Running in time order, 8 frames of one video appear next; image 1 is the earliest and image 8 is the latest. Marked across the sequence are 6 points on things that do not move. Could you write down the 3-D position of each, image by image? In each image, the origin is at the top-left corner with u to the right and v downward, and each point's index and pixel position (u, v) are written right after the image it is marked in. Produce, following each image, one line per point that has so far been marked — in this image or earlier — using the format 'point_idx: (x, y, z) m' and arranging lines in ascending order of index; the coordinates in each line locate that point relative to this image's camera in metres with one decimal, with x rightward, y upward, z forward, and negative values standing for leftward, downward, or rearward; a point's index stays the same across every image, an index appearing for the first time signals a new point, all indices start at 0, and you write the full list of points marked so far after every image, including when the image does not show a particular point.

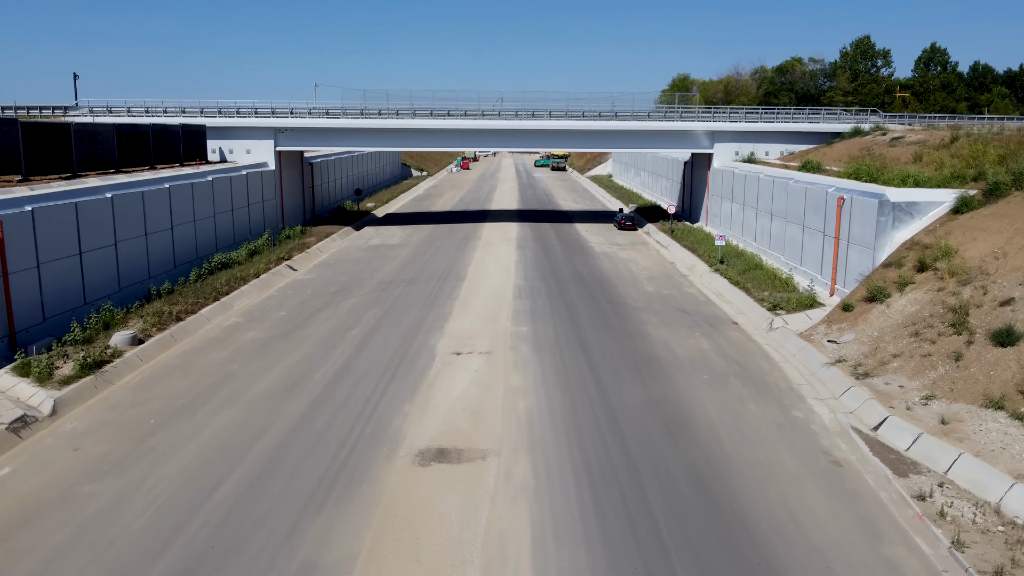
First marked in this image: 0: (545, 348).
0: (+0.9, -1.7, +18.4) m
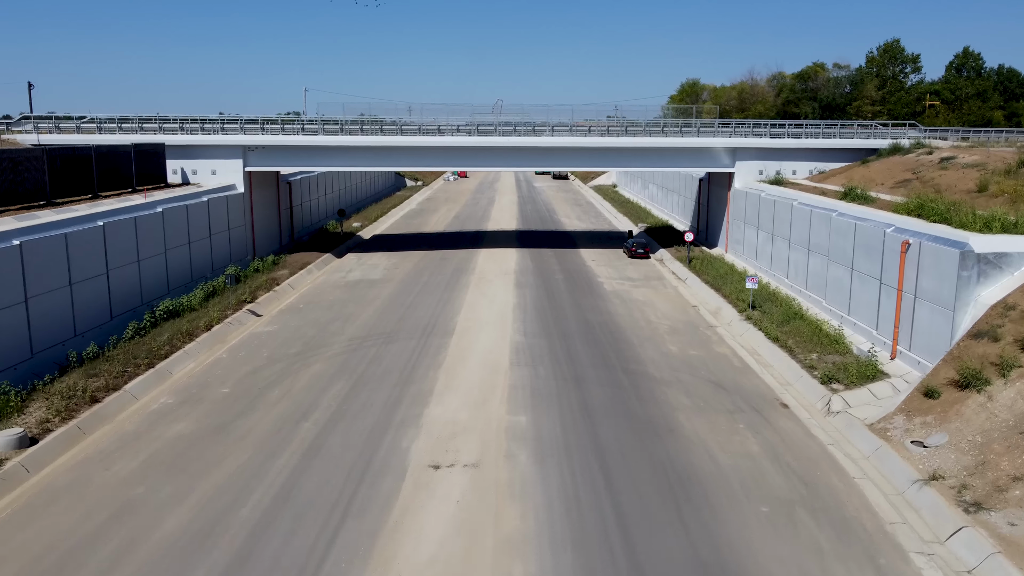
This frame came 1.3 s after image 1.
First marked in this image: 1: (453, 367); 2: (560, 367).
0: (+0.8, -3.5, +14.3) m
1: (-1.7, -2.3, +19.5) m
2: (+1.4, -2.3, +19.5) m
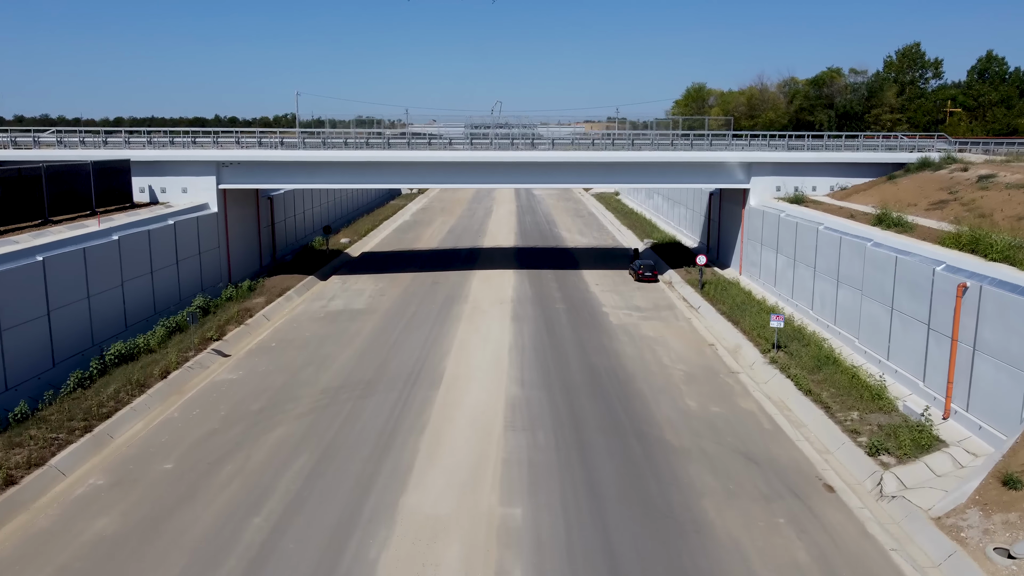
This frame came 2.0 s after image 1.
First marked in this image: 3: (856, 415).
0: (+0.6, -4.8, +11.6) m
1: (-1.8, -3.6, +16.8) m
2: (+1.3, -3.6, +16.8) m
3: (+9.0, -3.3, +17.7) m
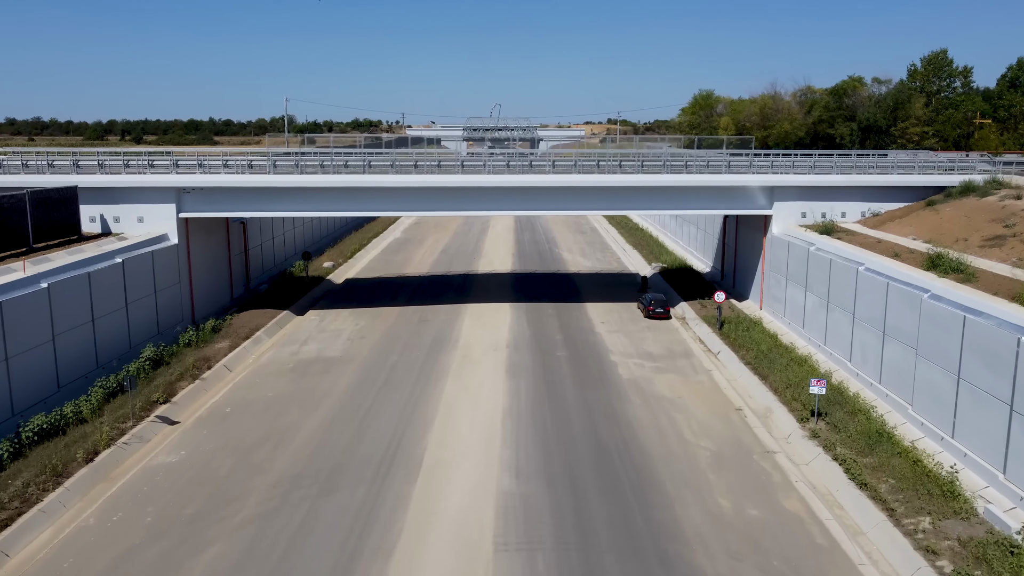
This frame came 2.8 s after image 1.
0: (+0.5, -6.5, +8.3) m
1: (-2.0, -5.2, +13.4) m
2: (+1.1, -5.2, +13.5) m
3: (+8.8, -4.9, +14.3) m
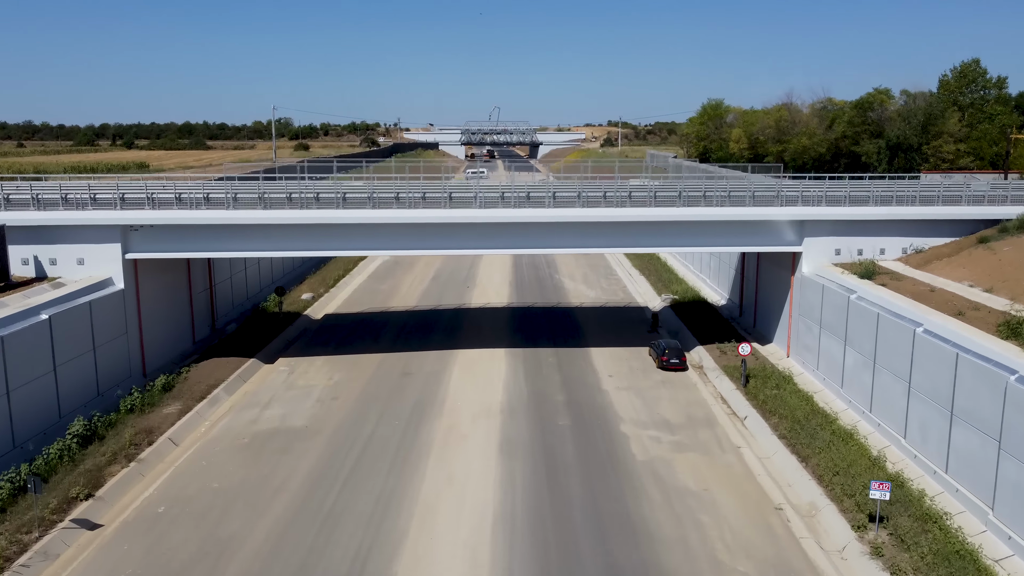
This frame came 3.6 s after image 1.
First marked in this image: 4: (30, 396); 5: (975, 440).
0: (+0.3, -8.3, +4.7) m
1: (-2.2, -7.1, +9.9) m
2: (+0.9, -7.1, +10.0) m
3: (+8.6, -6.8, +10.8) m
4: (-14.0, -3.1, +19.6) m
5: (+11.3, -3.7, +16.6) m
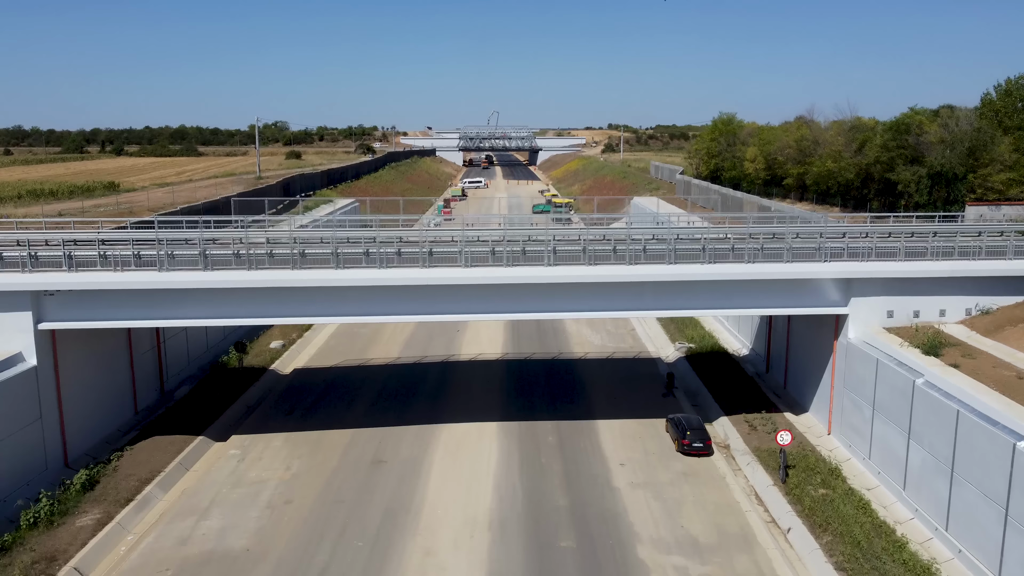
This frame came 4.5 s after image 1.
0: (+0.1, -10.6, +0.6) m
1: (-2.4, -9.4, +5.8) m
2: (+0.7, -9.3, +5.8) m
3: (+8.4, -9.0, +6.7) m
4: (-14.2, -5.4, +15.4) m
5: (+11.1, -6.0, +12.4) m
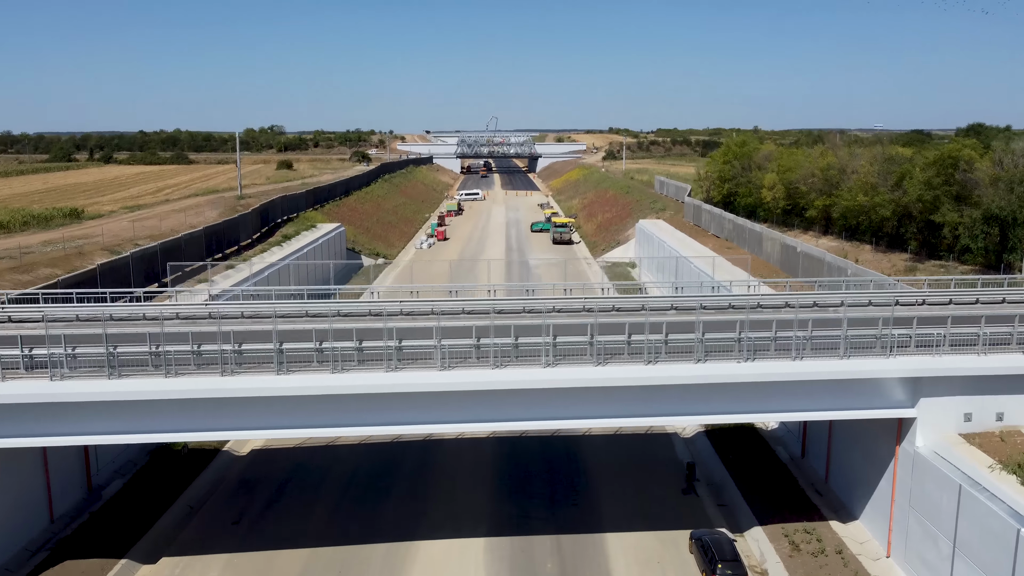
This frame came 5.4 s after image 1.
0: (-0.2, -13.2, -3.7) m
1: (-2.7, -12.0, +1.5) m
2: (+0.4, -12.0, +1.6) m
3: (+8.1, -11.7, +2.4) m
4: (-14.5, -8.0, +11.2) m
5: (+10.8, -8.6, +8.2) m
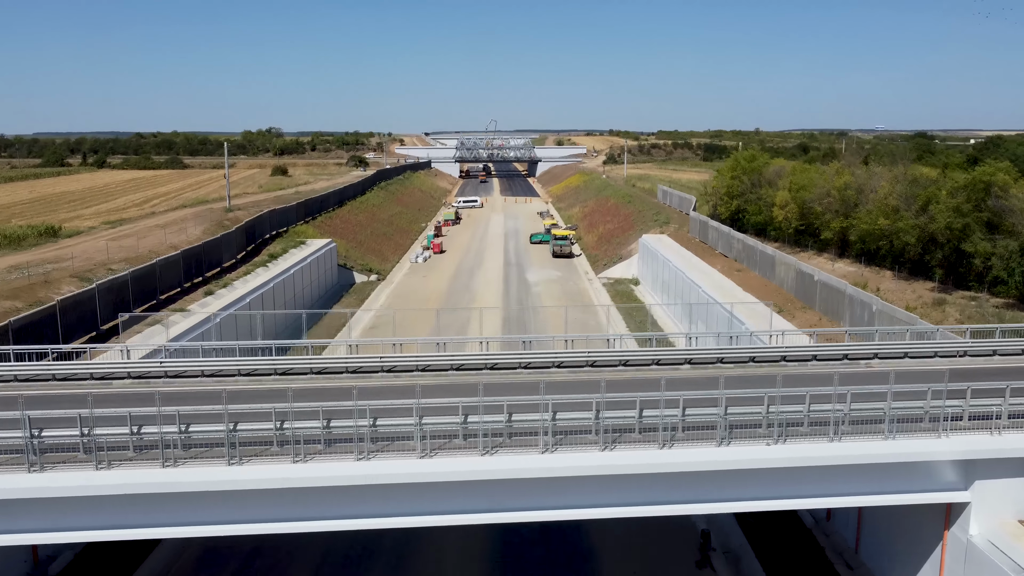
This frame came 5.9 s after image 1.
0: (-0.4, -14.7, -6.0) m
1: (-2.9, -13.5, -0.9) m
2: (+0.2, -13.5, -0.8) m
3: (+7.9, -13.2, 0.0) m
4: (-14.6, -9.6, +8.8) m
5: (+10.6, -10.1, +5.8) m
